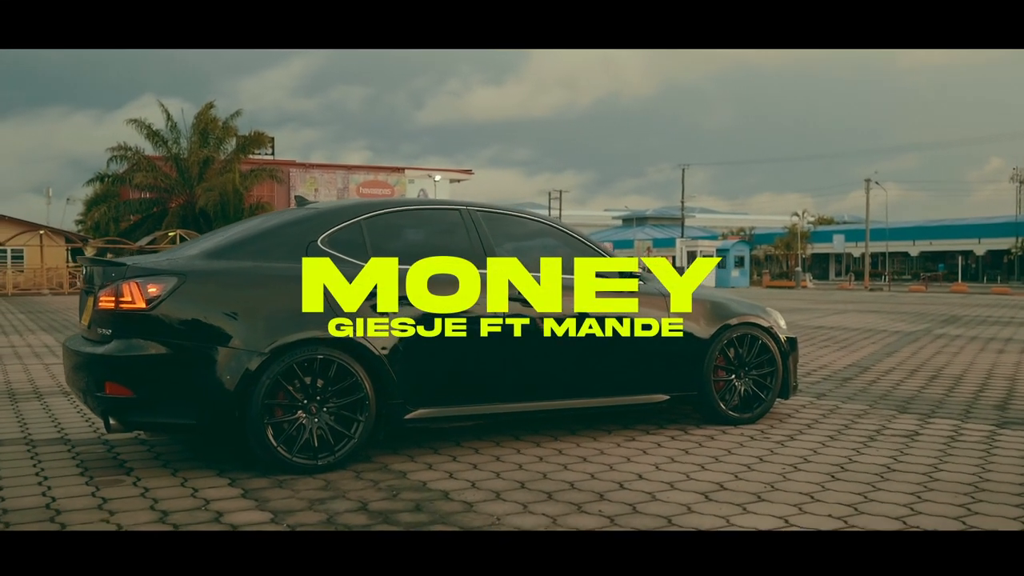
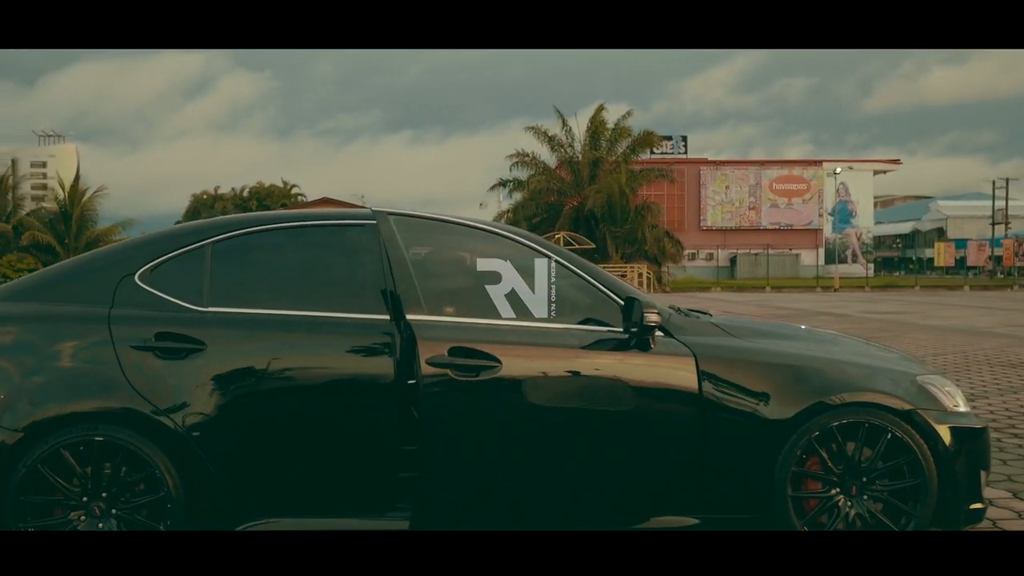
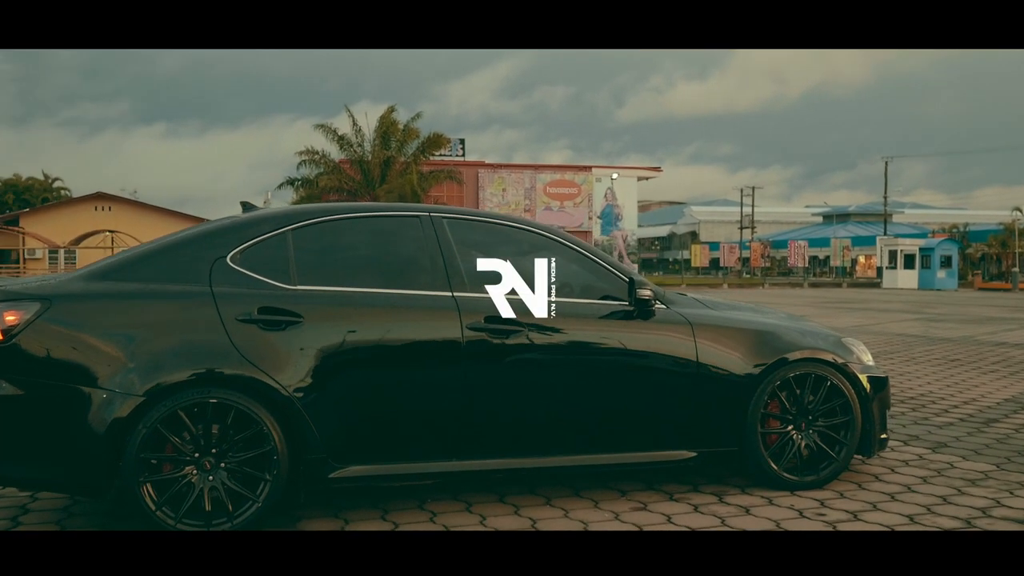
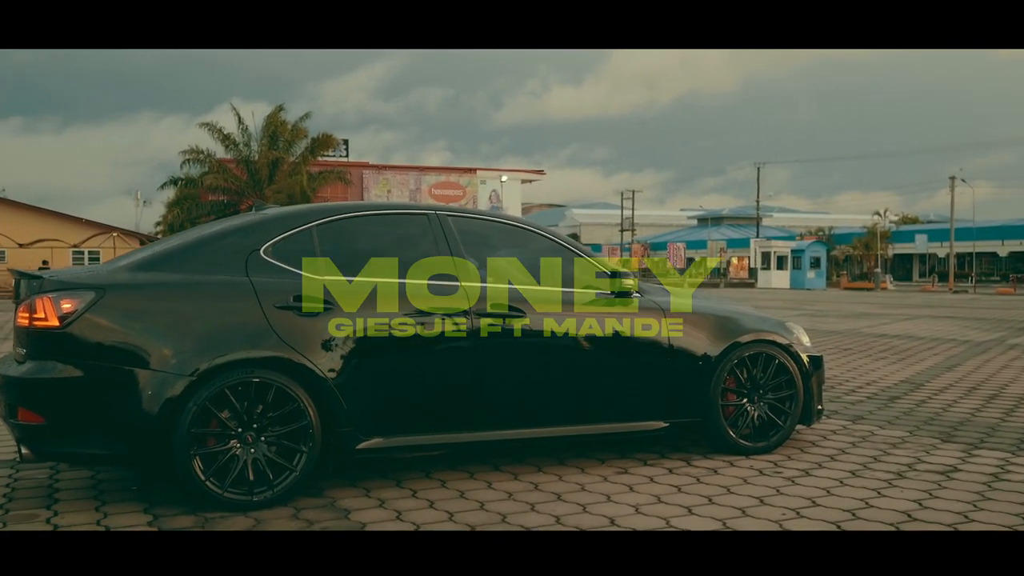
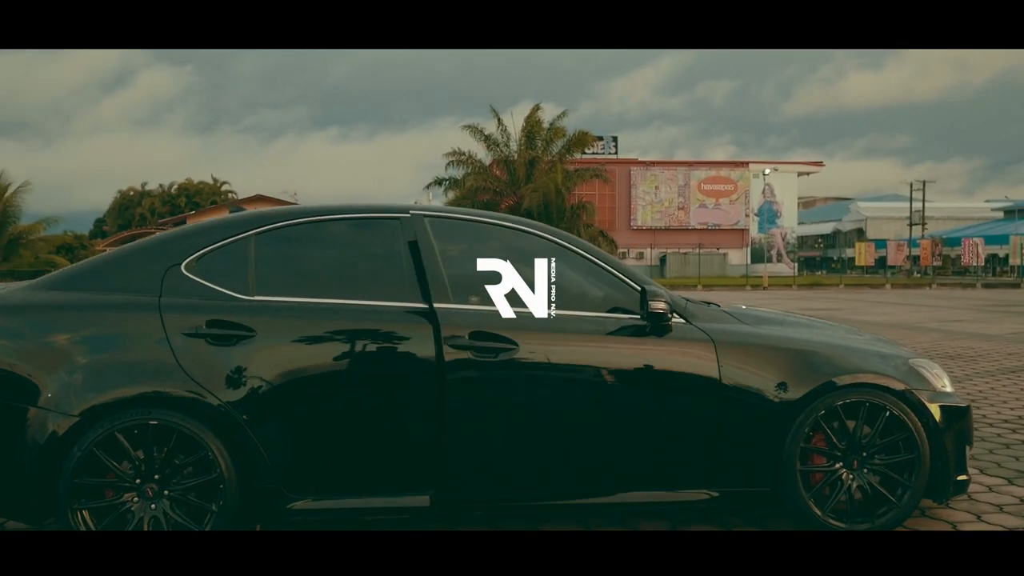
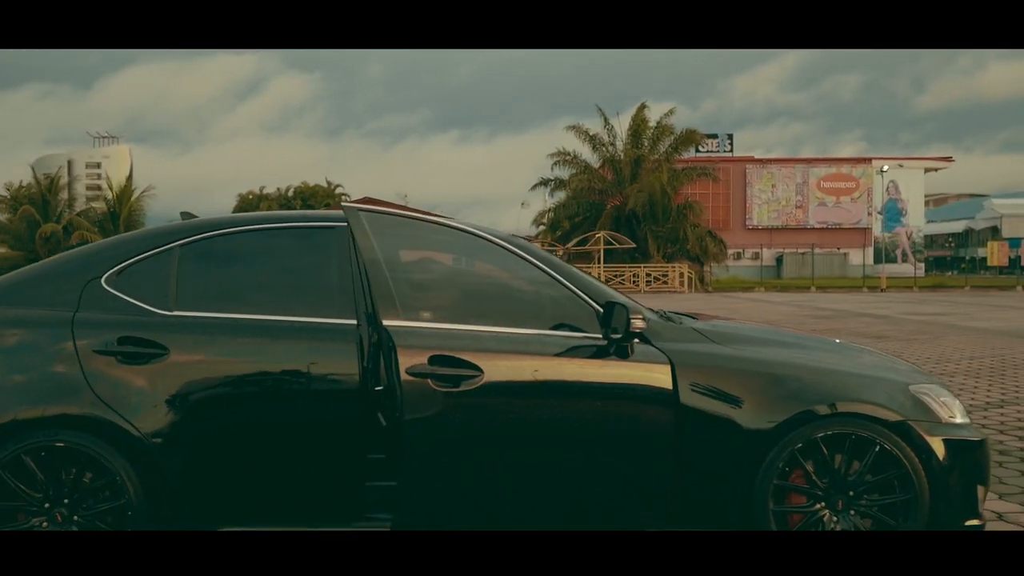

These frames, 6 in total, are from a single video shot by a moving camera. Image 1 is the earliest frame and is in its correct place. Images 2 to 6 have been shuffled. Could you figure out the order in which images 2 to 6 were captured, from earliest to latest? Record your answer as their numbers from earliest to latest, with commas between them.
4, 3, 5, 2, 6
